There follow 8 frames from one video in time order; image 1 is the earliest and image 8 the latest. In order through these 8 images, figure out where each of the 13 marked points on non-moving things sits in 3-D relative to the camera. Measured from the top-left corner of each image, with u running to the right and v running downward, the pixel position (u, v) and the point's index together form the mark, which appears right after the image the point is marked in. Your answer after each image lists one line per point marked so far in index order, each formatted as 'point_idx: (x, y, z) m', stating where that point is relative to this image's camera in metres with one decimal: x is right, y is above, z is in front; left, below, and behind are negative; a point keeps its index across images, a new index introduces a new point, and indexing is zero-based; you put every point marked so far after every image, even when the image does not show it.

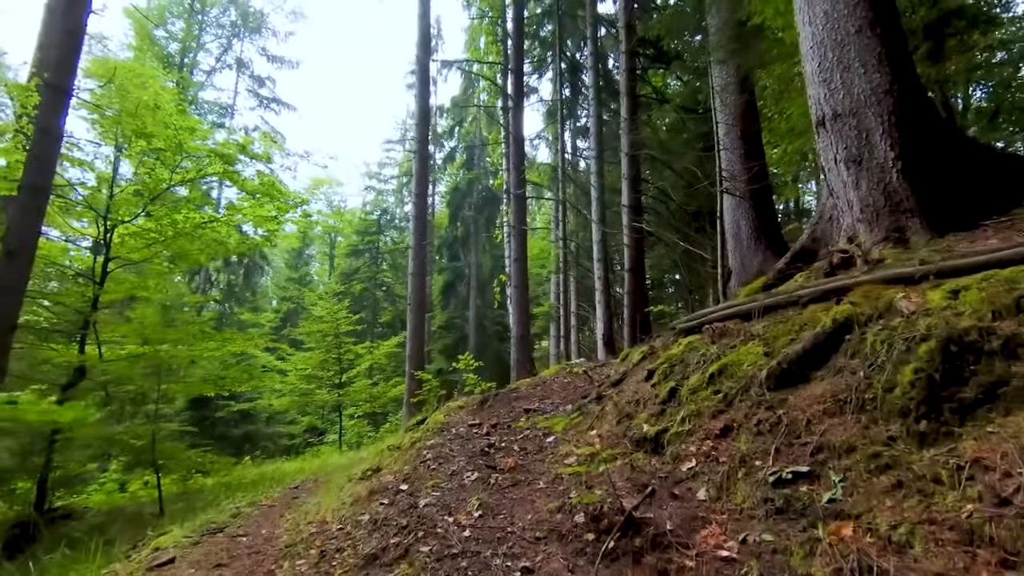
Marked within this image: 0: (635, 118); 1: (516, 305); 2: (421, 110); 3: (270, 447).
0: (+2.4, +3.4, +11.3) m
1: (+0.1, -0.3, +9.2) m
2: (-2.0, +3.8, +12.5) m
3: (-6.4, -4.2, +15.2) m
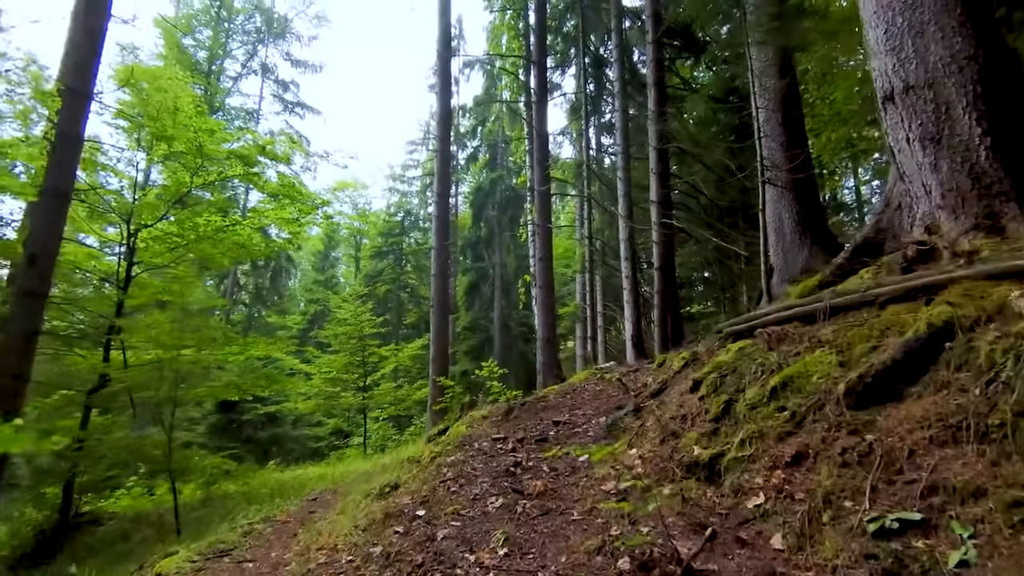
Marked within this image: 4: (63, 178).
0: (+2.8, +3.4, +10.9) m
1: (+0.5, -0.3, +8.9) m
2: (-1.5, +3.7, +12.3) m
3: (-5.7, -4.3, +15.2) m
4: (-4.6, +1.2, +6.0) m
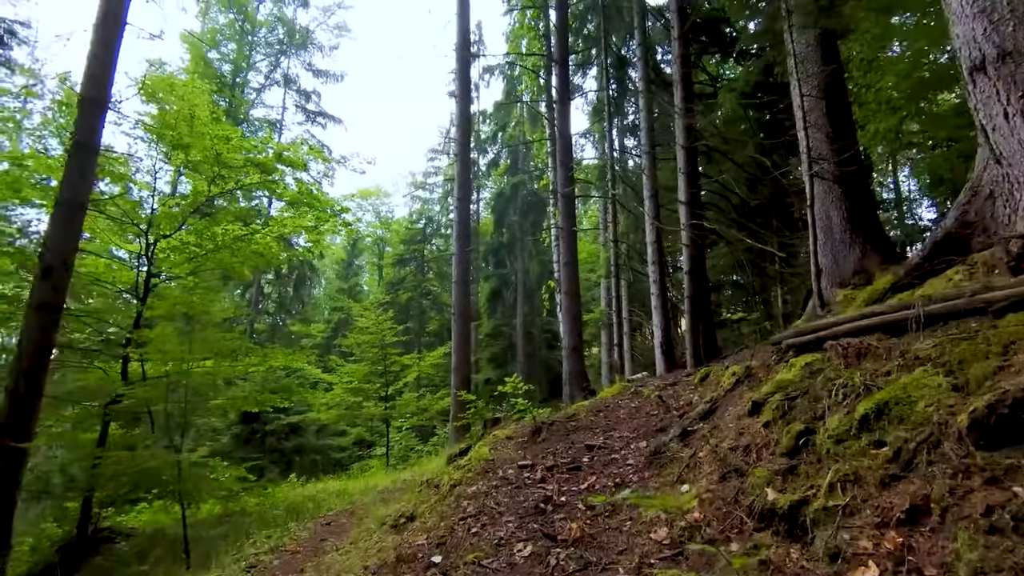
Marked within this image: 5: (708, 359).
0: (+3.2, +3.3, +10.5) m
1: (+0.8, -0.4, +8.5) m
2: (-1.0, +3.6, +12.1) m
3: (-5.0, -4.5, +15.0) m
4: (-4.3, +1.0, +5.9) m
5: (+3.3, -1.3, +9.7) m
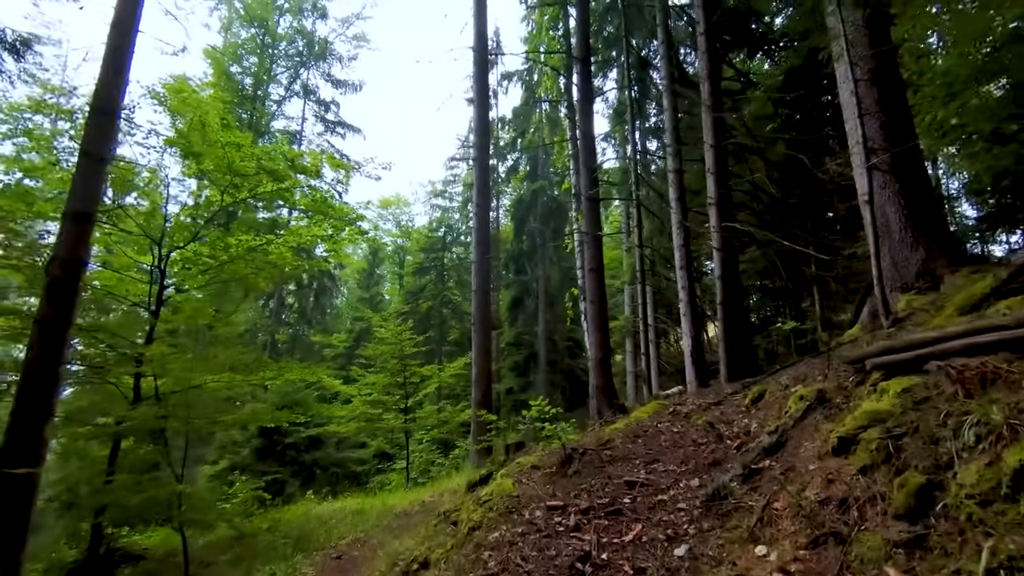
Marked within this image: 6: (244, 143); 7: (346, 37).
0: (+3.5, +3.2, +10.0) m
1: (+1.1, -0.5, +8.1) m
2: (-0.6, +3.4, +11.8) m
3: (-4.4, -4.8, +14.7) m
4: (-4.1, +0.9, +5.6) m
5: (+3.7, -1.4, +9.1) m
6: (-3.8, +2.1, +8.1) m
7: (-5.7, +8.6, +19.9) m
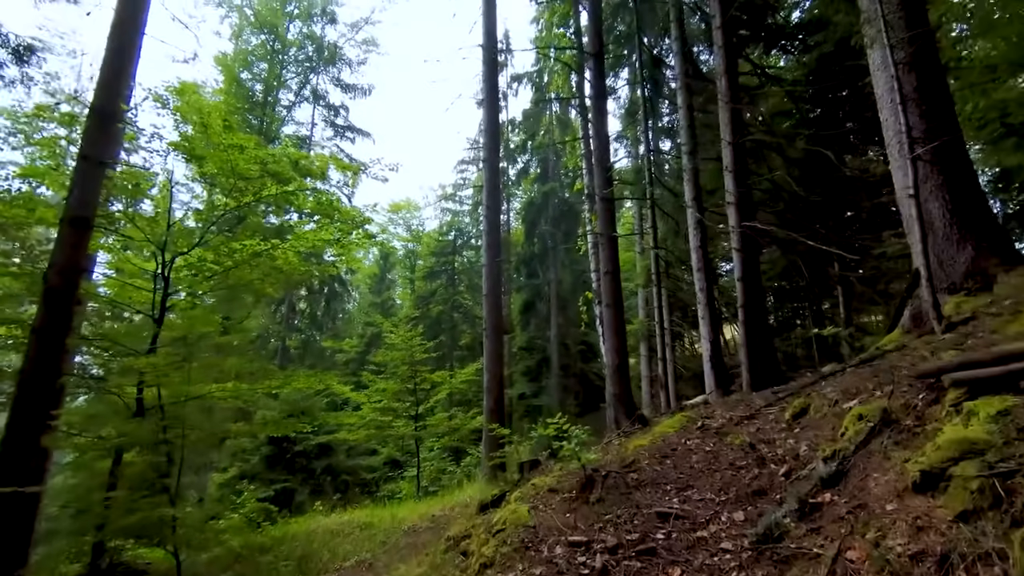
0: (+3.7, +3.2, +9.7) m
1: (+1.3, -0.5, +7.8) m
2: (-0.4, +3.3, +11.5) m
3: (-4.1, -4.9, +14.5) m
4: (-4.0, +0.8, +5.4) m
5: (+3.9, -1.4, +8.8) m
6: (-3.6, +2.0, +7.9) m
7: (-5.4, +8.4, +19.8) m
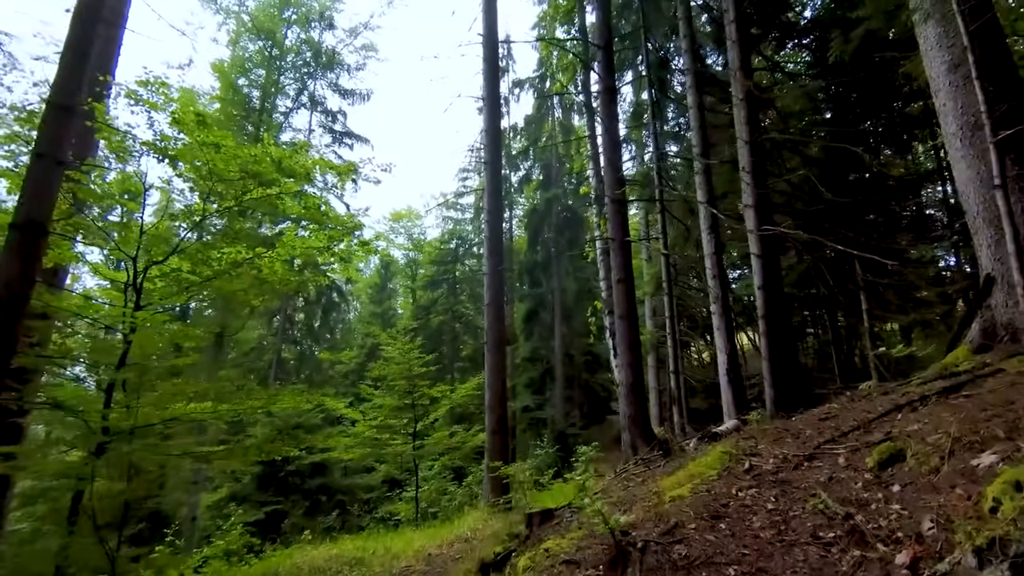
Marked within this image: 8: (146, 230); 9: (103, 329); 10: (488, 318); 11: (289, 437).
0: (+3.8, +3.0, +9.1) m
1: (+1.3, -0.6, +7.2) m
2: (-0.4, +3.1, +10.9) m
3: (-4.0, -5.1, +13.8) m
4: (-4.0, +0.7, +4.9) m
5: (+4.0, -1.6, +8.1) m
6: (-3.6, +1.8, +7.4) m
7: (-5.3, +8.1, +19.3) m
8: (-4.4, +0.6, +6.8) m
9: (-4.6, -0.4, +6.5) m
10: (-0.4, -0.5, +10.1) m
11: (-3.1, -2.1, +8.0) m
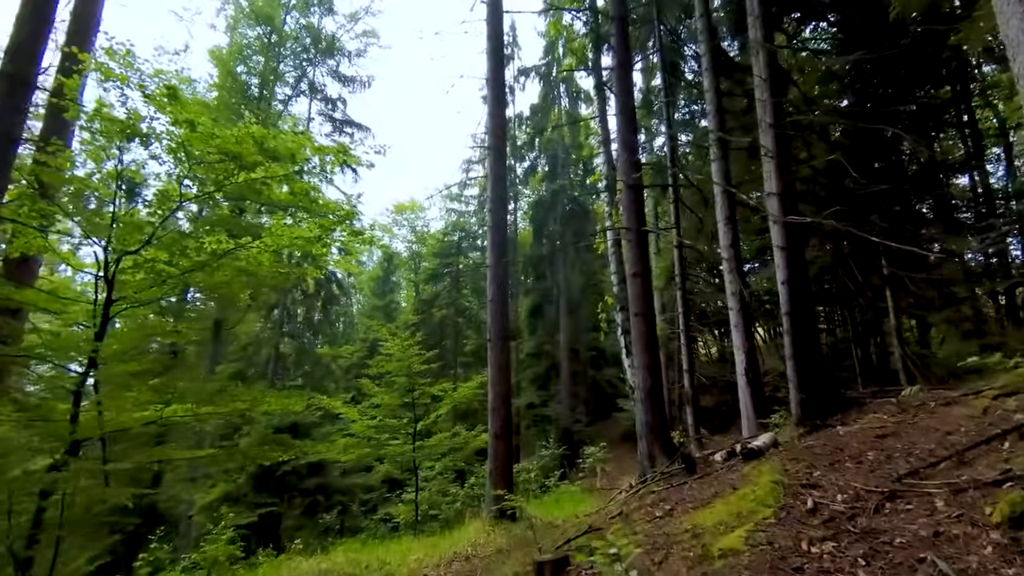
0: (+3.8, +3.1, +8.5) m
1: (+1.4, -0.6, +6.6) m
2: (-0.3, +3.3, +10.3) m
3: (-3.9, -5.0, +13.4) m
4: (-3.9, +0.8, +4.3) m
5: (+4.0, -1.5, +7.5) m
6: (-3.5, +1.9, +6.8) m
7: (-5.1, +8.3, +18.7) m
8: (-4.3, +0.7, +6.3) m
9: (-4.5, -0.4, +6.0) m
10: (-0.3, -0.4, +9.5) m
11: (-3.0, -2.0, +7.4) m
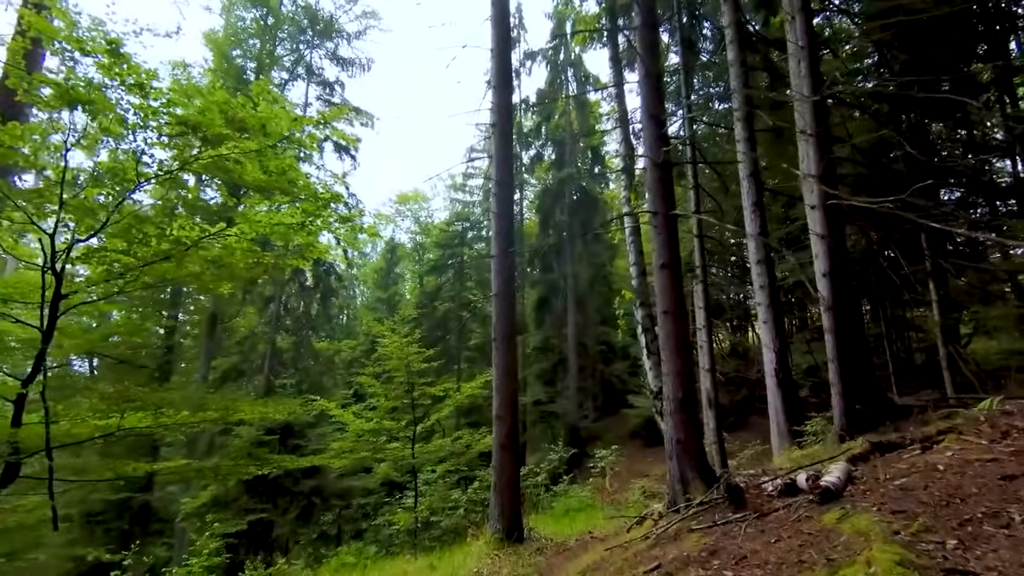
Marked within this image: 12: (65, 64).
0: (+3.9, +3.2, +7.6) m
1: (+1.5, -0.5, +5.8) m
2: (-0.2, +3.4, +9.5) m
3: (-3.8, -4.8, +12.6) m
4: (-3.9, +0.8, +3.5) m
5: (+4.1, -1.4, +6.7) m
6: (-3.5, +2.0, +6.0) m
7: (-5.0, +8.6, +17.8) m
8: (-4.2, +0.8, +5.5) m
9: (-4.4, -0.3, +5.2) m
10: (-0.2, -0.3, +8.7) m
11: (-2.9, -1.9, +6.7) m
12: (-4.6, +2.0, +5.6) m
